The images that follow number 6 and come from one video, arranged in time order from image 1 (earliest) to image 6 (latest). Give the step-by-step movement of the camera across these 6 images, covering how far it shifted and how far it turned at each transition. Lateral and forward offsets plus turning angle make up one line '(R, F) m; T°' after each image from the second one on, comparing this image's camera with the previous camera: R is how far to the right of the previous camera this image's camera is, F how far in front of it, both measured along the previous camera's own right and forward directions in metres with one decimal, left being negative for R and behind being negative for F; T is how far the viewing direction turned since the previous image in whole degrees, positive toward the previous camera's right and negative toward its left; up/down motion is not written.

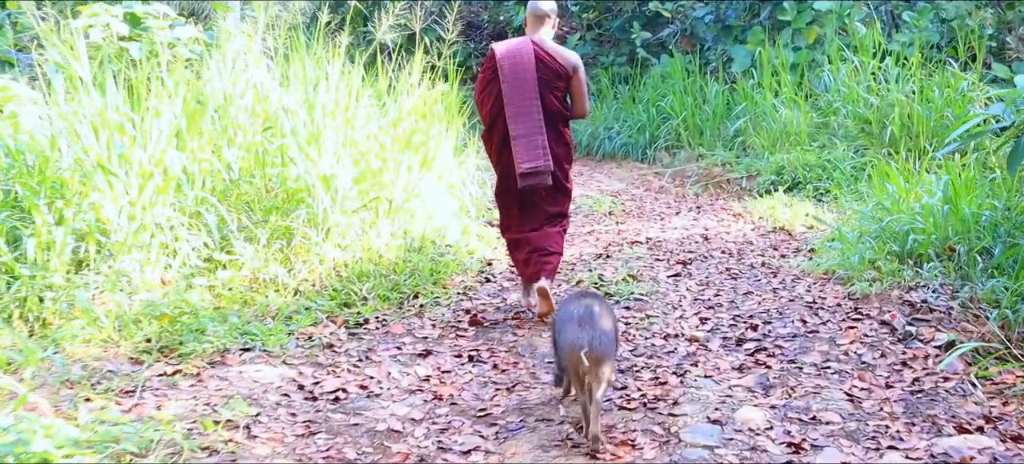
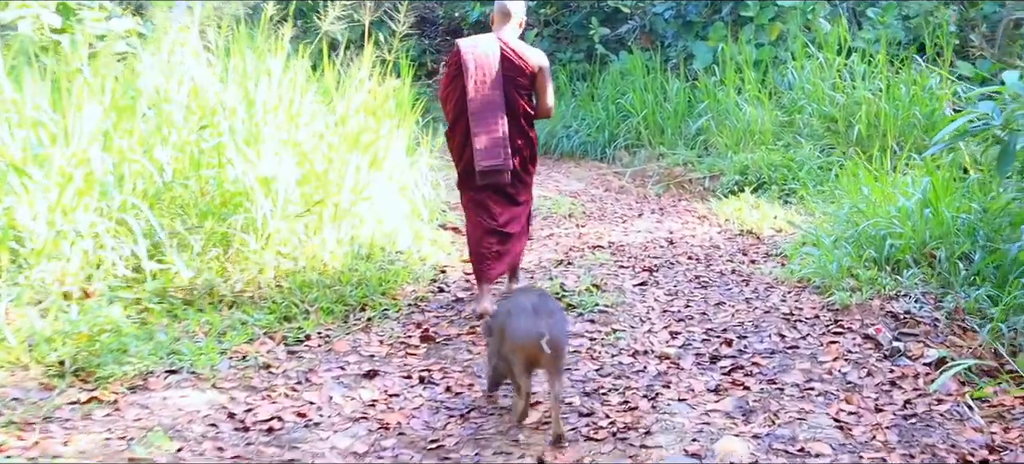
(0.0, +0.3) m; +2°
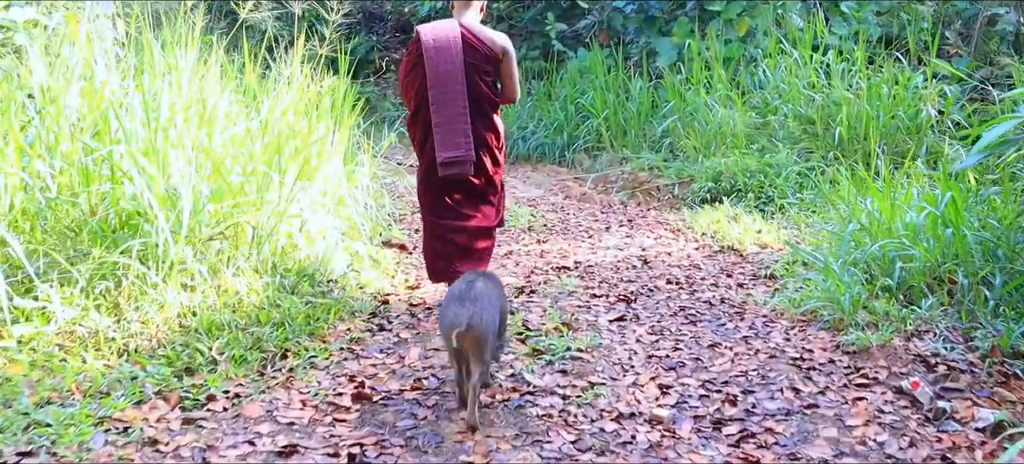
(0.0, +0.7) m; +2°
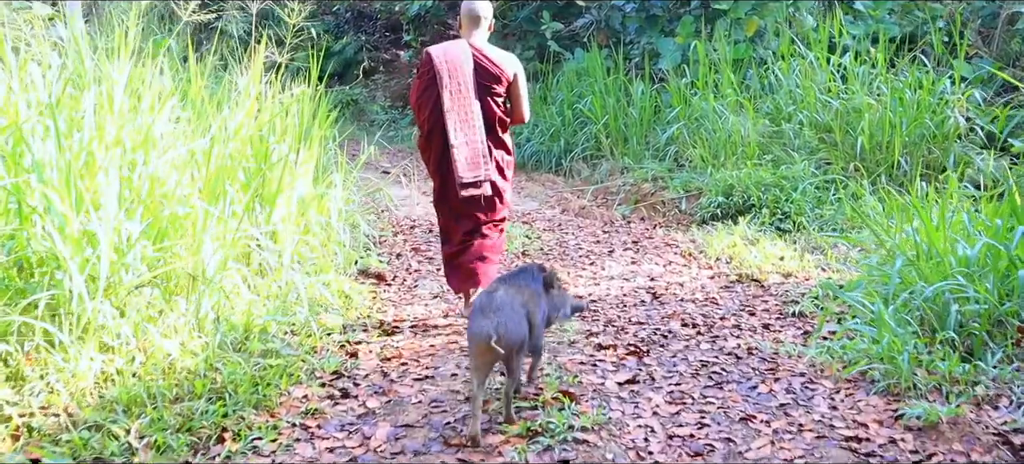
(0.0, +0.6) m; 0°
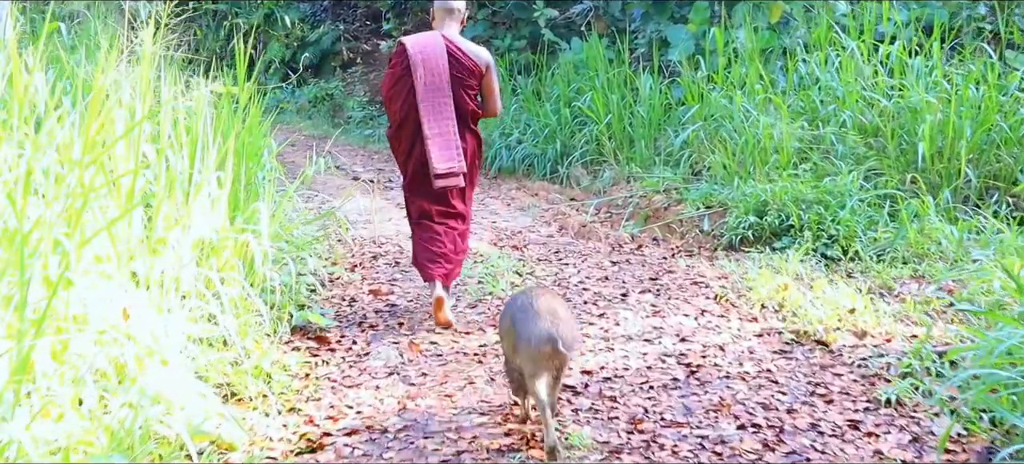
(0.0, +1.1) m; 0°
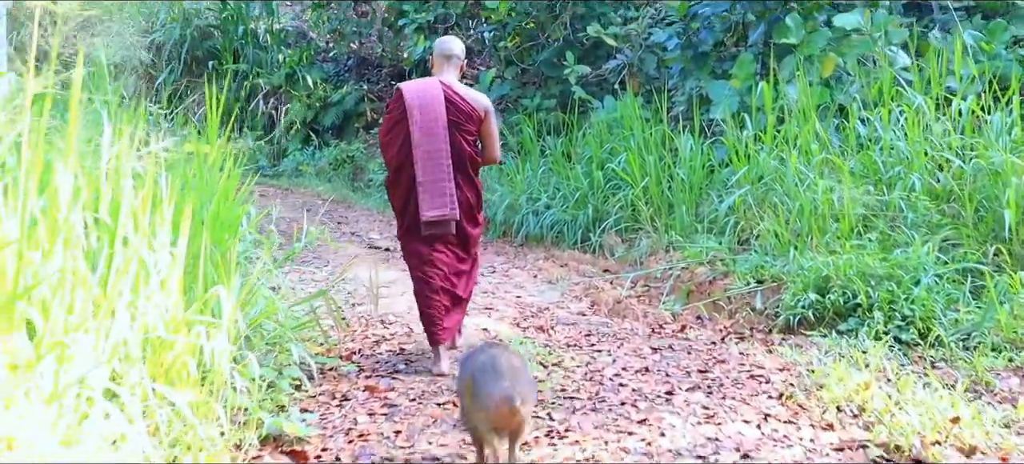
(0.0, +0.7) m; -1°
